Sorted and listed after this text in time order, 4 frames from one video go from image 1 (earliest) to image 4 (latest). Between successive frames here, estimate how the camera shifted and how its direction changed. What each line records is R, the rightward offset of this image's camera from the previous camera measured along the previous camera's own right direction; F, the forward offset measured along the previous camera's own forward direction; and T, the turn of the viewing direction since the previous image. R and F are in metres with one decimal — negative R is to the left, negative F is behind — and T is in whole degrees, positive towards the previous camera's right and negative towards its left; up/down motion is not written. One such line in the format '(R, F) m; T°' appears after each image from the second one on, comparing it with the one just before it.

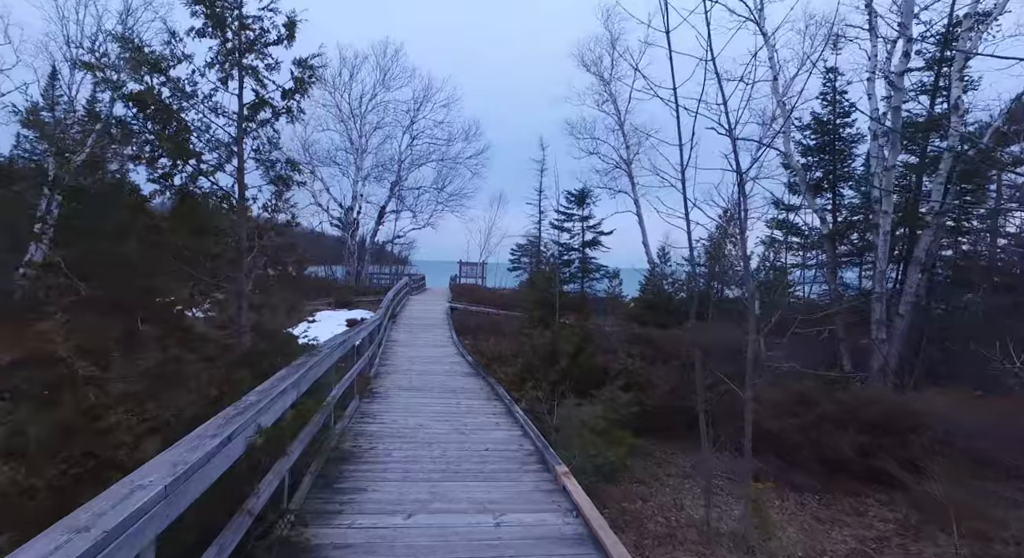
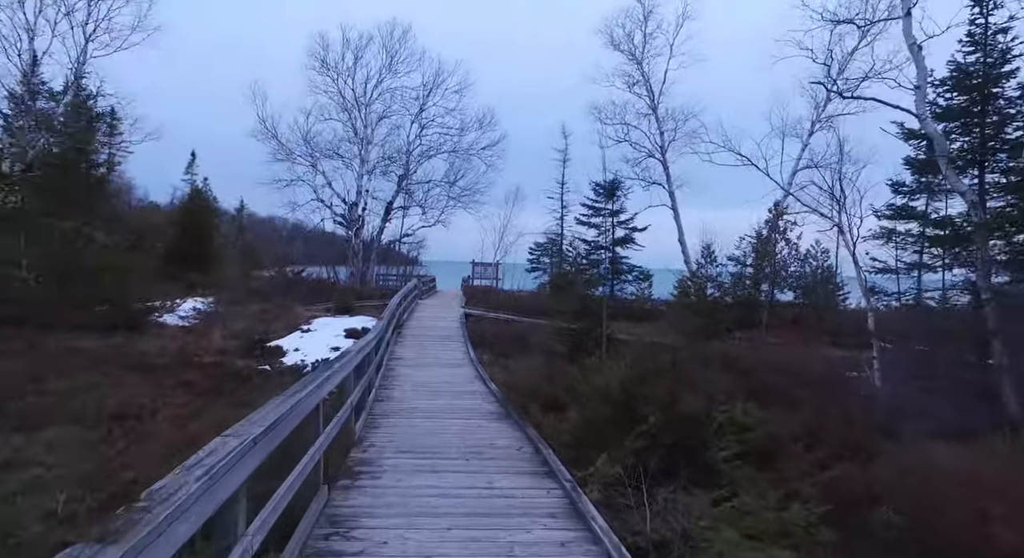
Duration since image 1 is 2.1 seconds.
(-0.4, +2.9) m; -1°
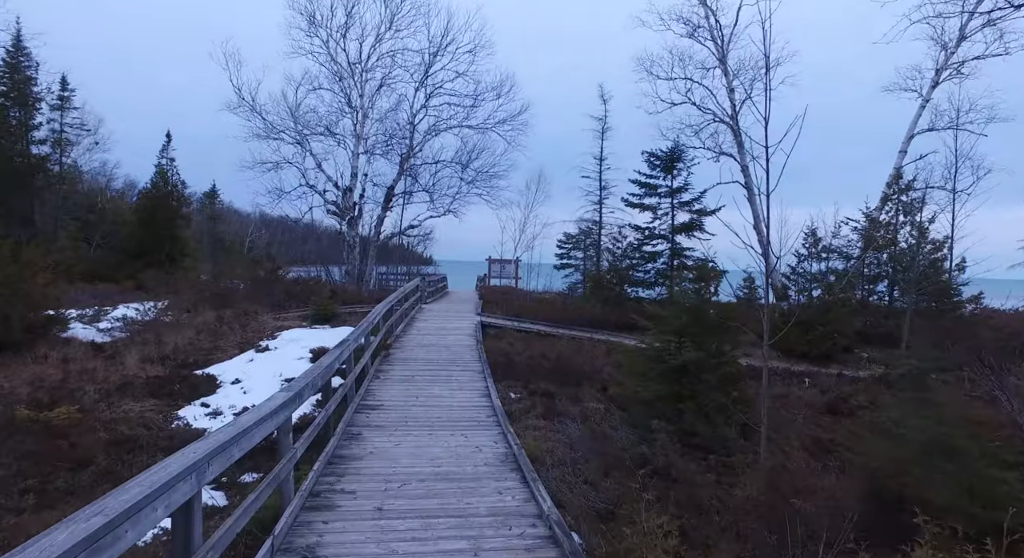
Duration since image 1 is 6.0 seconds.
(-0.5, +5.3) m; -1°
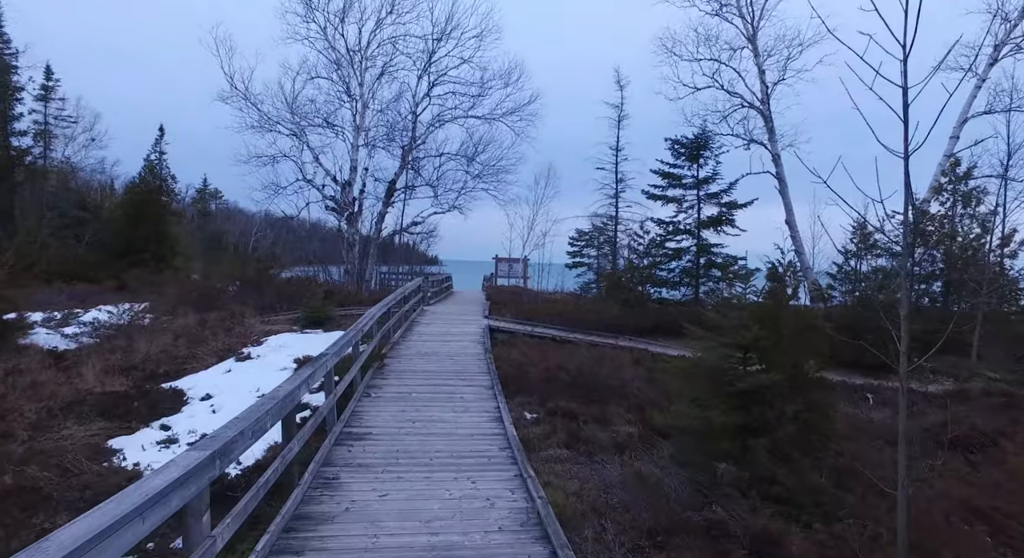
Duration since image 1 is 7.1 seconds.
(-0.1, +1.6) m; -1°
